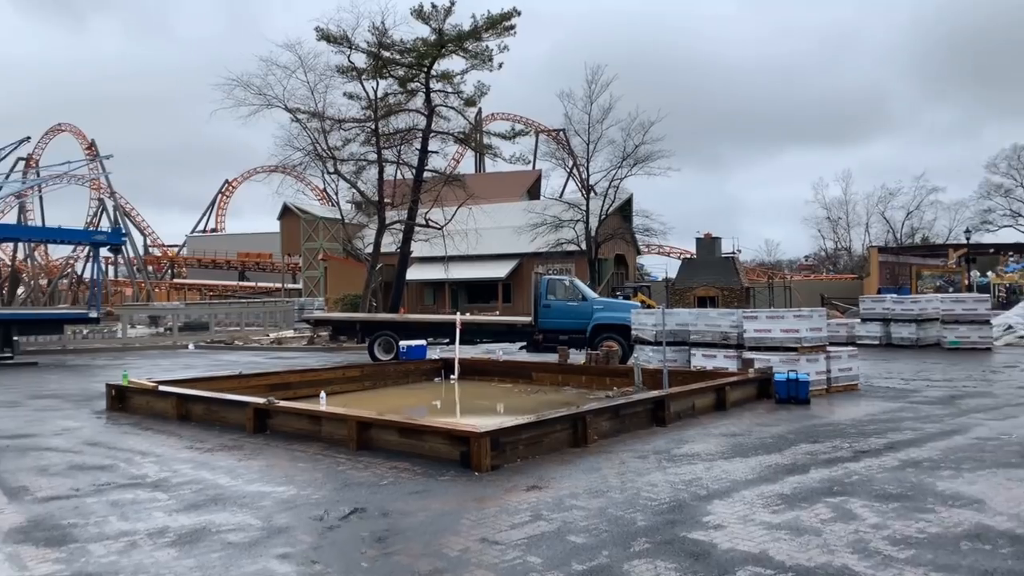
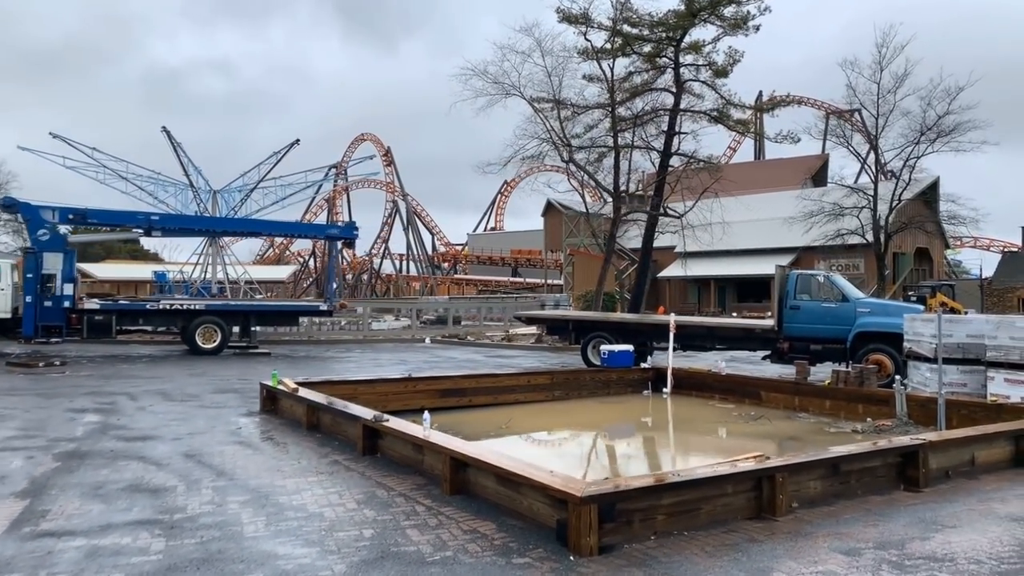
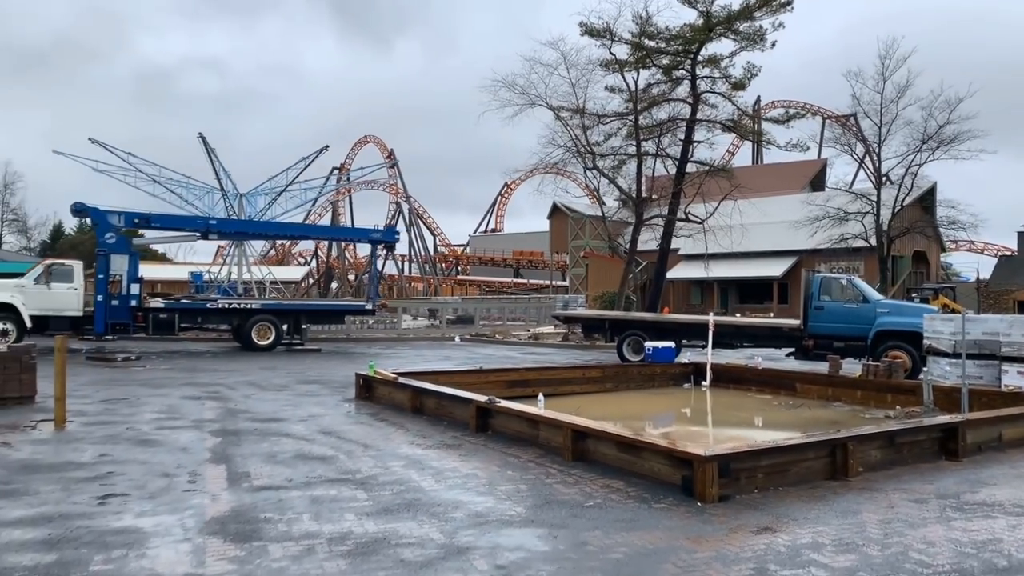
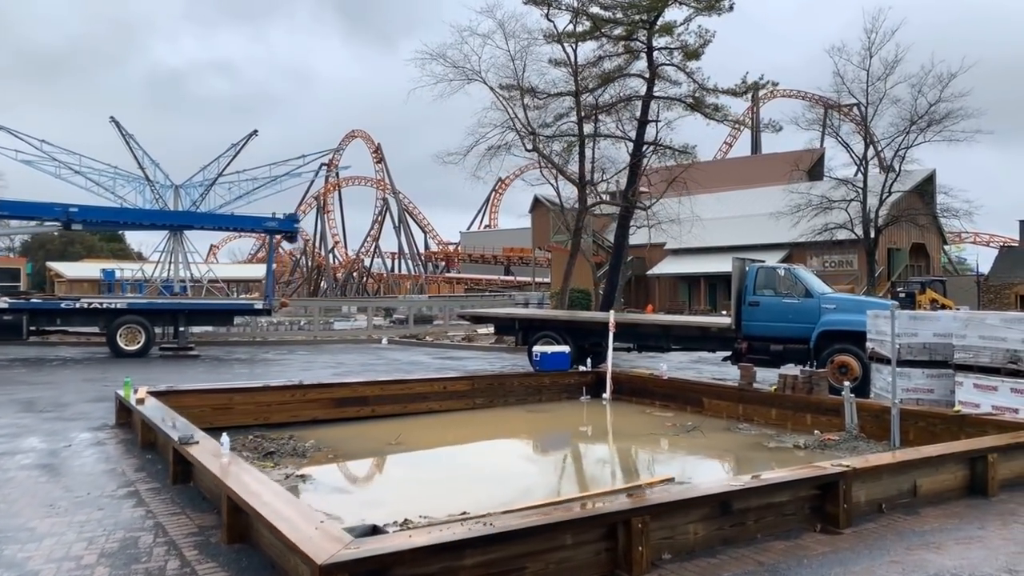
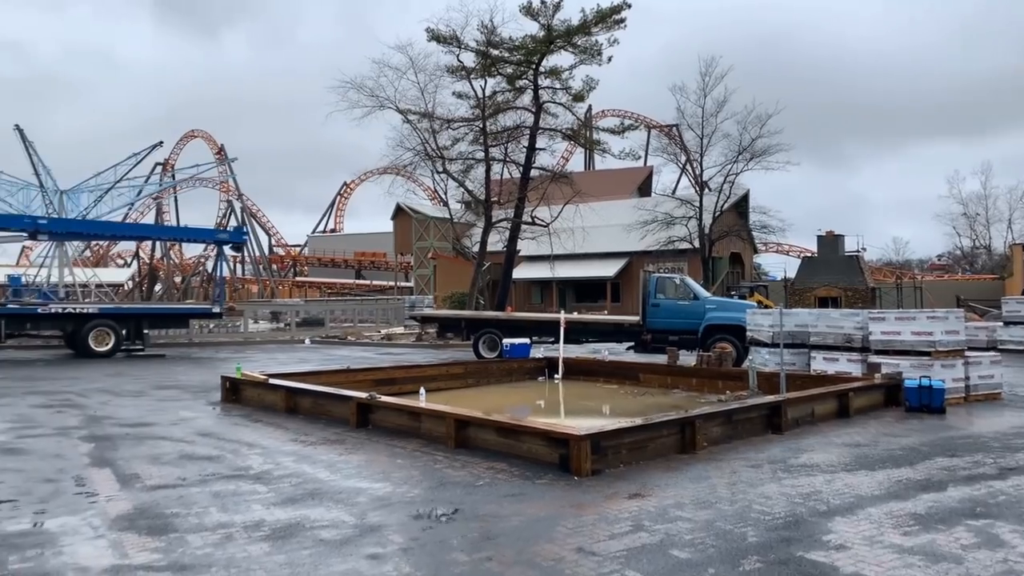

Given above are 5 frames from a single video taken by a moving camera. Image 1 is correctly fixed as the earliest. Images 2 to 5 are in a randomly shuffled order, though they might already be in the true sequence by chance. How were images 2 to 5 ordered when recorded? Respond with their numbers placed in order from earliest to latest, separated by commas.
5, 3, 2, 4
